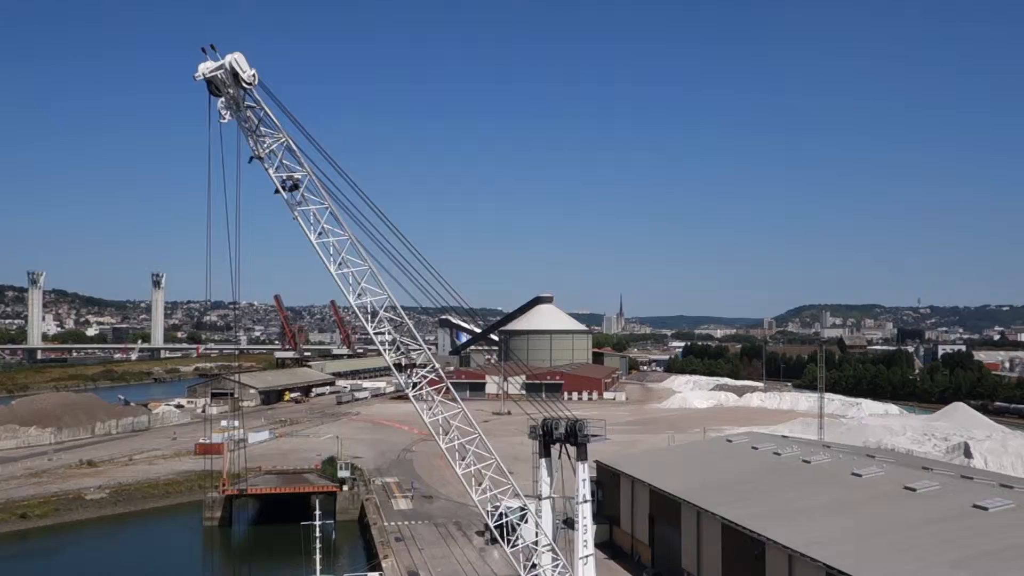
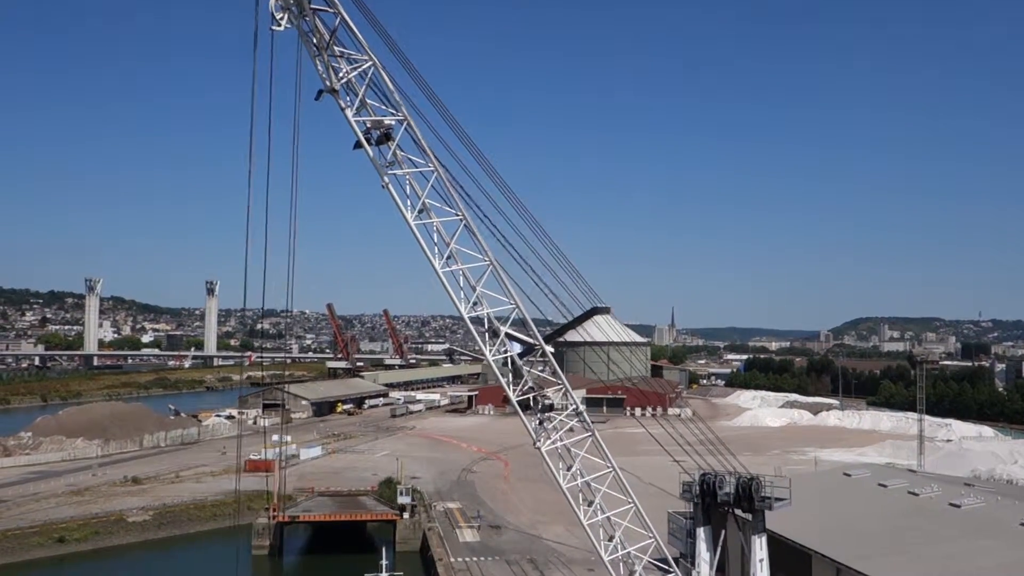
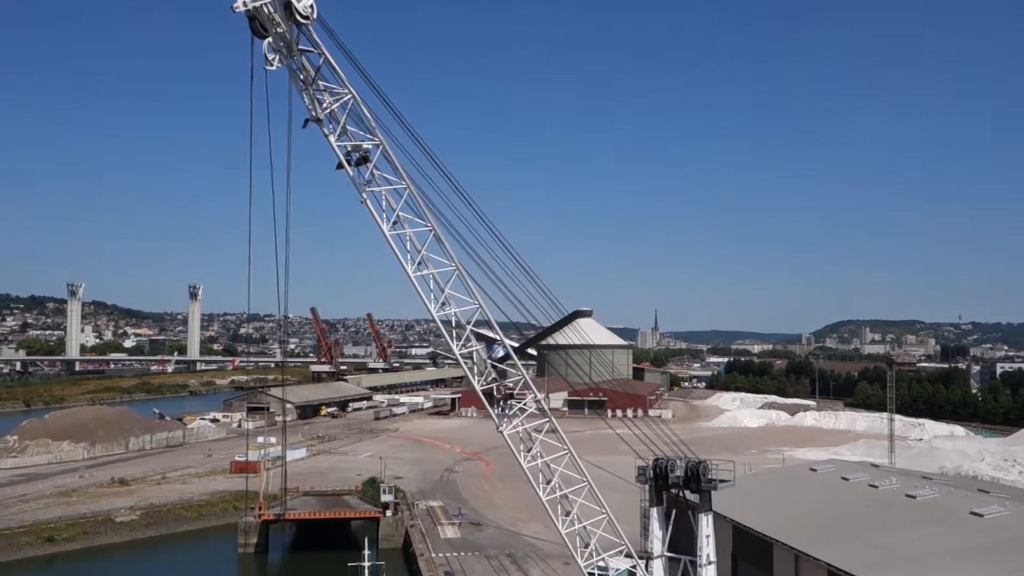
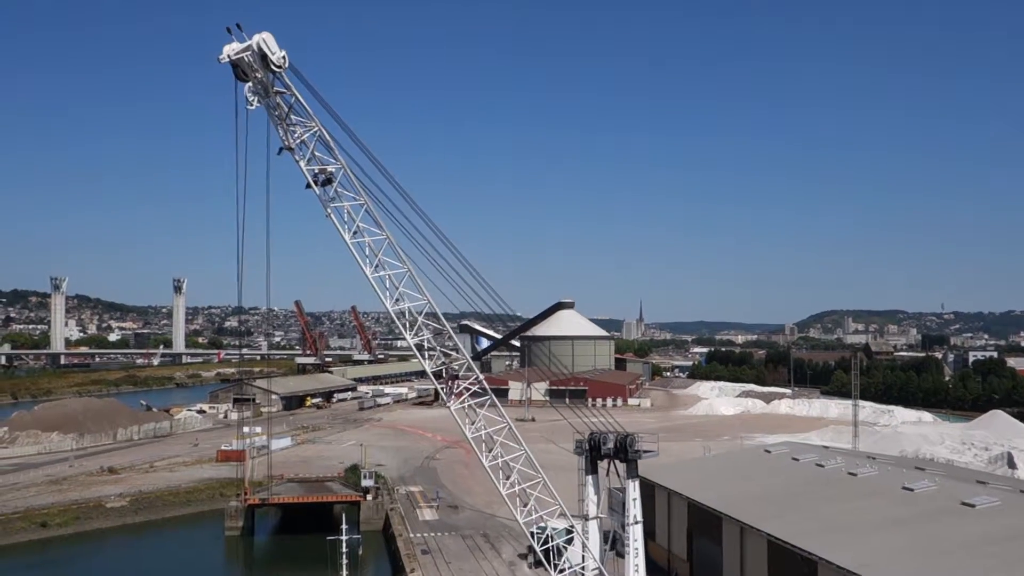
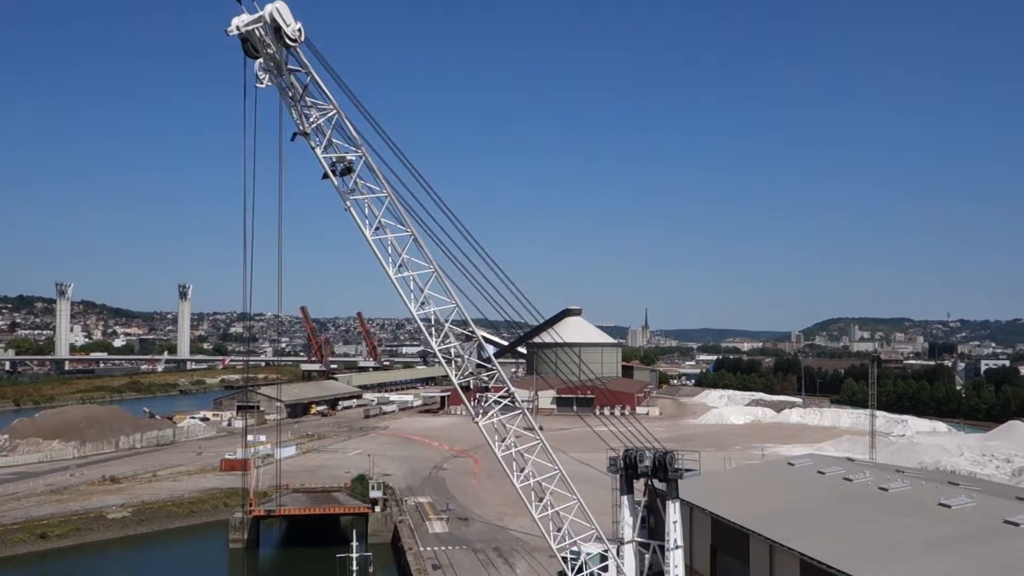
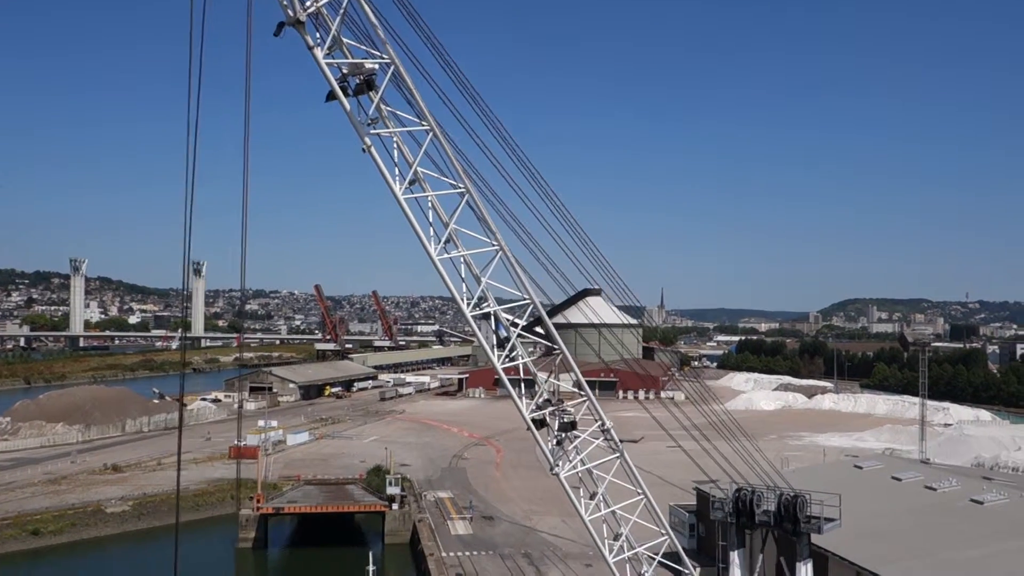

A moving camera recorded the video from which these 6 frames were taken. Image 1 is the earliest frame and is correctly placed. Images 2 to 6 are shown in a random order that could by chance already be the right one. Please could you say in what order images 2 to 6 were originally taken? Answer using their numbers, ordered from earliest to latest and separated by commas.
4, 5, 3, 2, 6
